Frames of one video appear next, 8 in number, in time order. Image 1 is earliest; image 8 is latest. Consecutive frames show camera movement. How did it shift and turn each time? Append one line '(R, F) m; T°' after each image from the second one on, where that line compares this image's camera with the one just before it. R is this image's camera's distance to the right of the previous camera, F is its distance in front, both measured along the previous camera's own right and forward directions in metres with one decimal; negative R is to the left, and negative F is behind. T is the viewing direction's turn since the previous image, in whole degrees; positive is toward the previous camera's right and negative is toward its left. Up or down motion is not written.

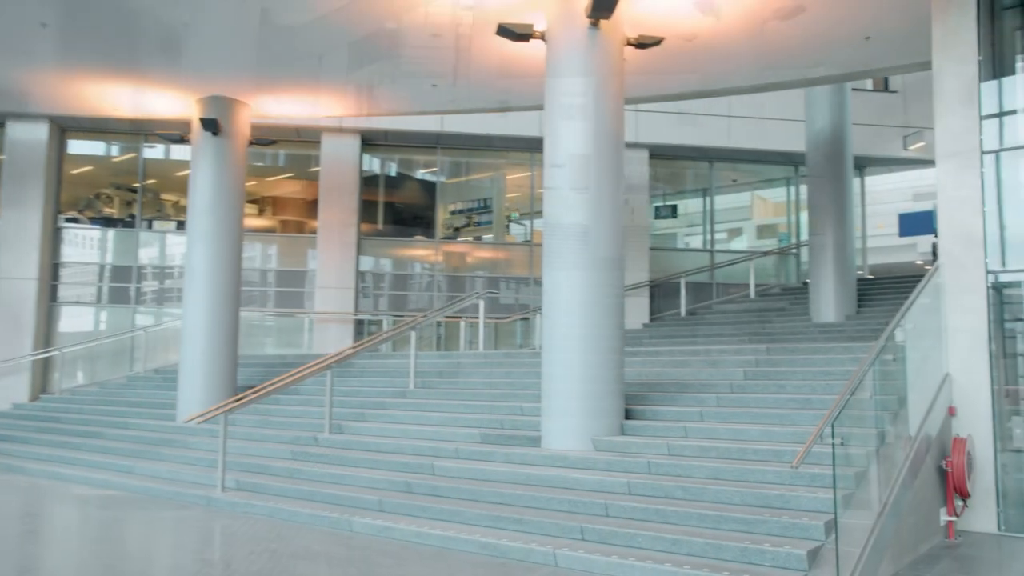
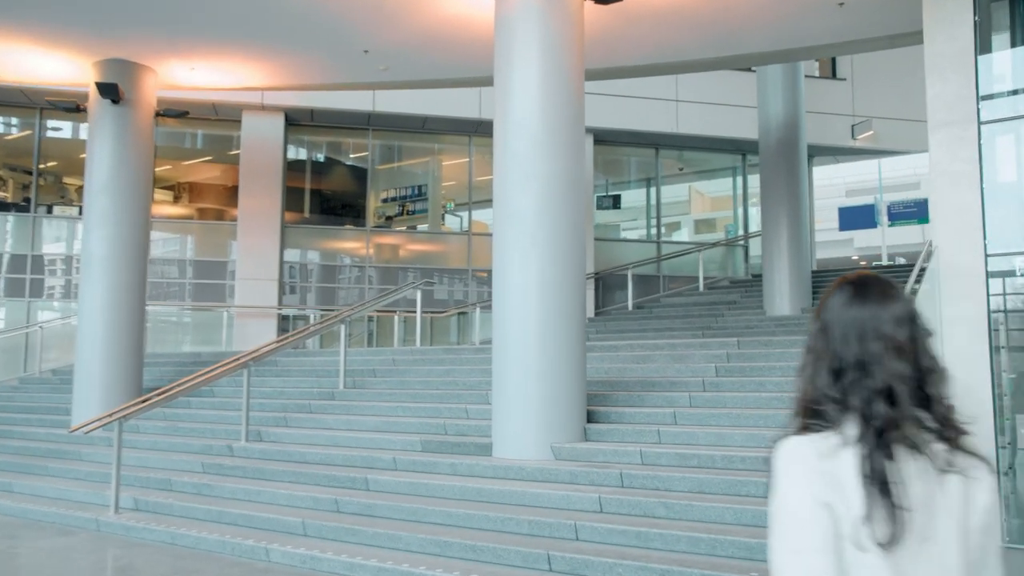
(-0.1, +1.1) m; +5°
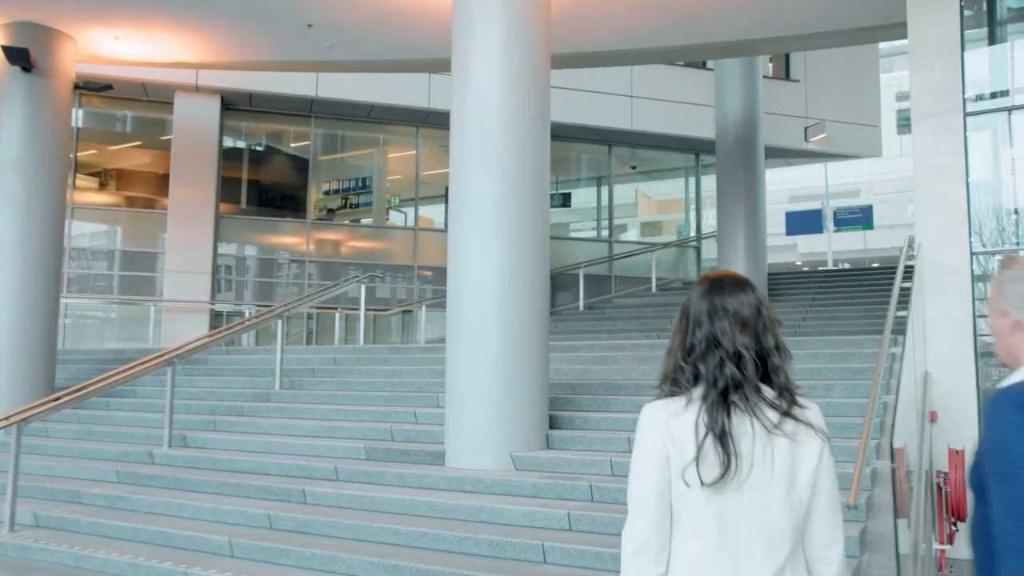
(-0.1, +0.7) m; +4°
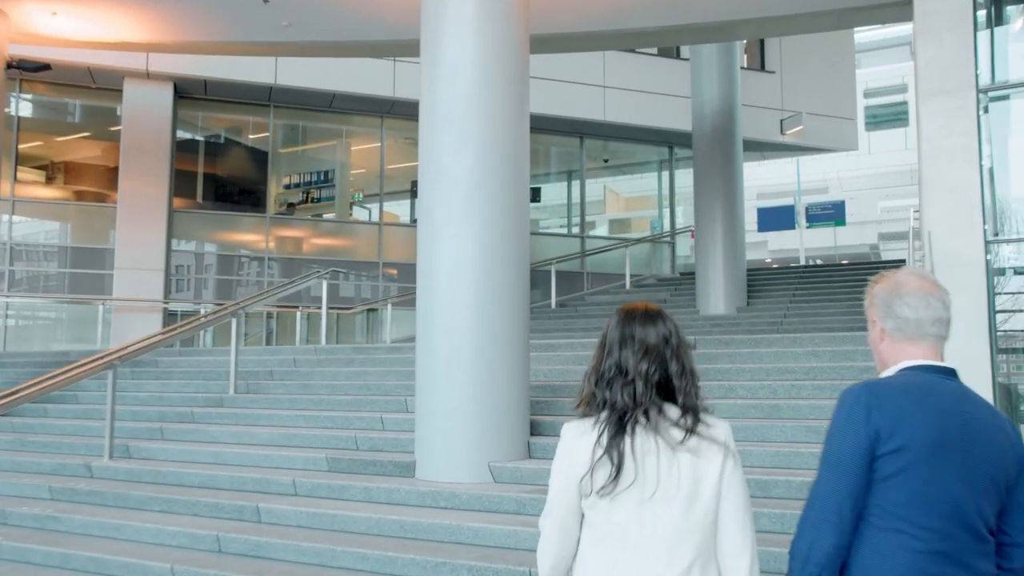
(-0.1, +0.6) m; +3°
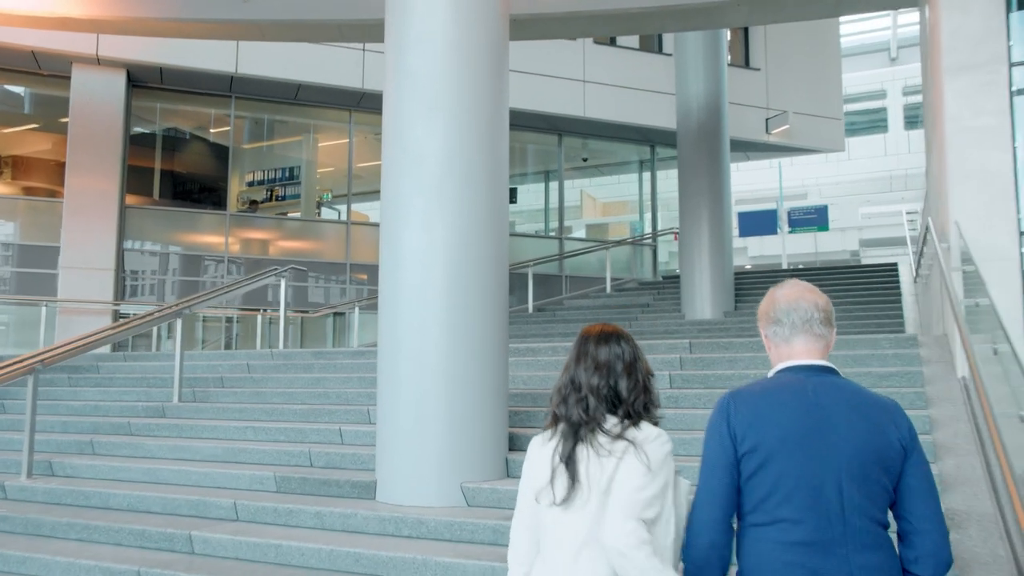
(0.0, +0.8) m; +2°
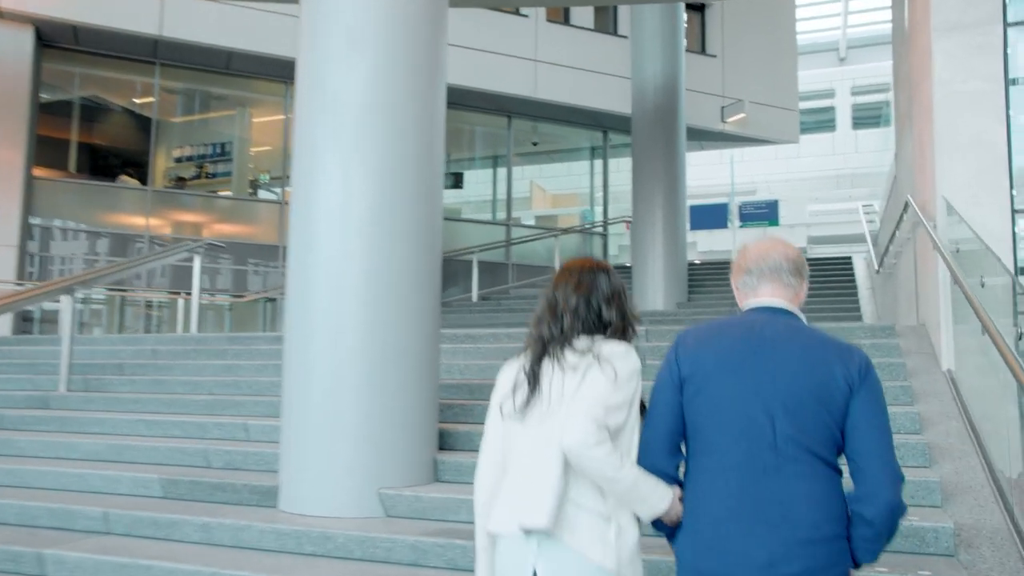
(+0.1, +0.8) m; +4°
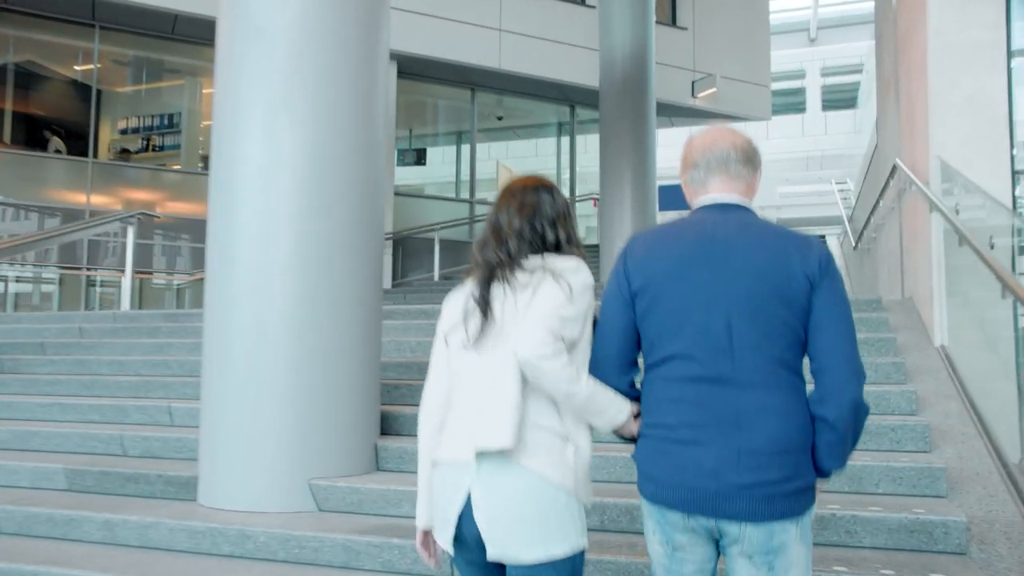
(+0.1, +0.5) m; +2°
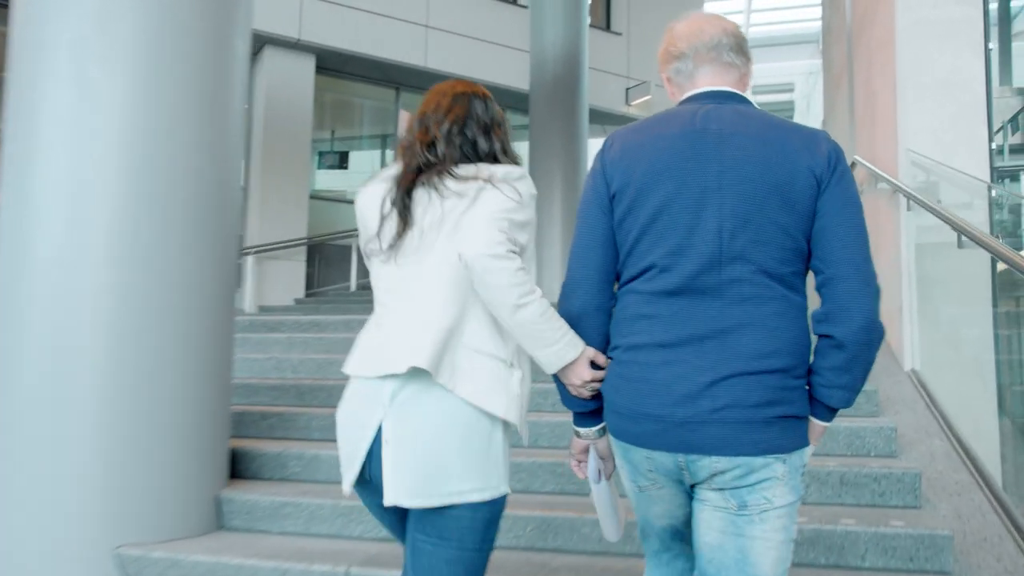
(+0.2, +0.8) m; +5°
